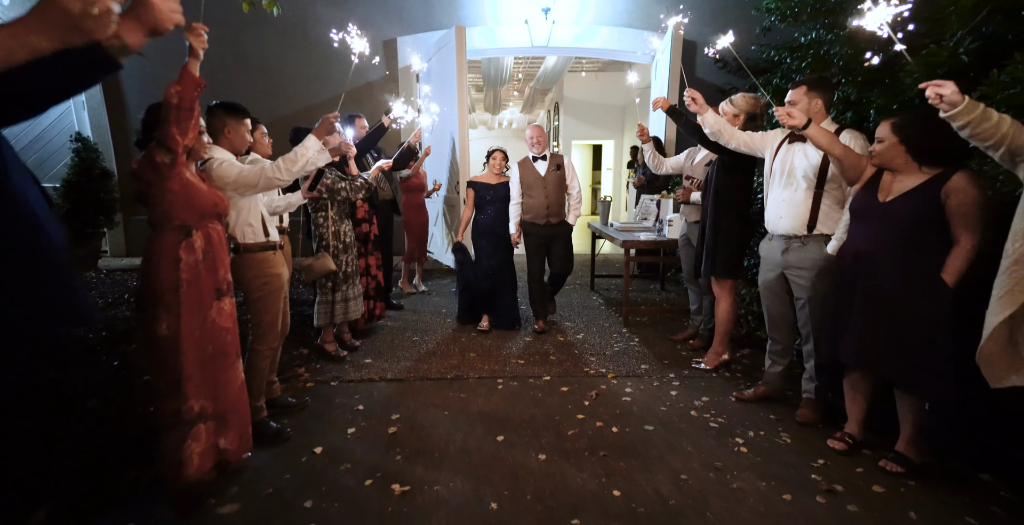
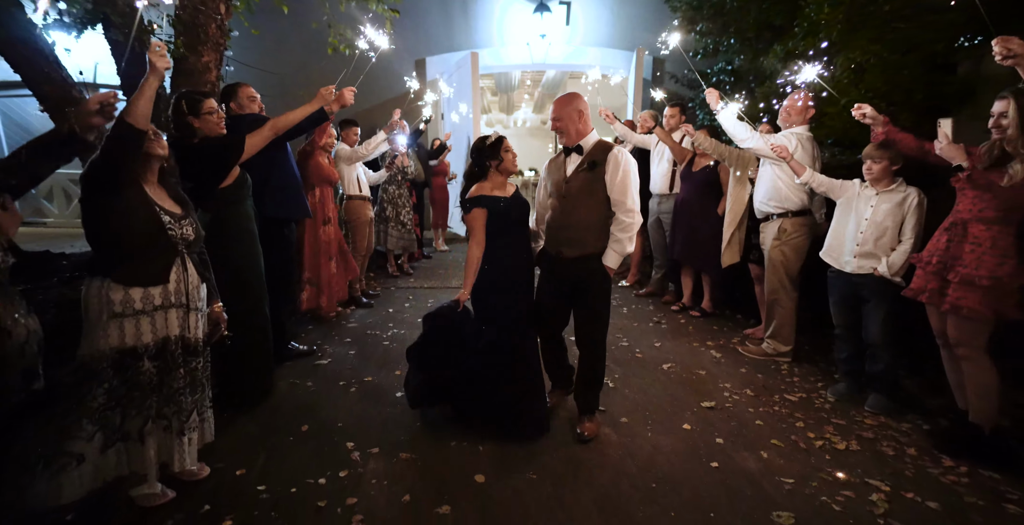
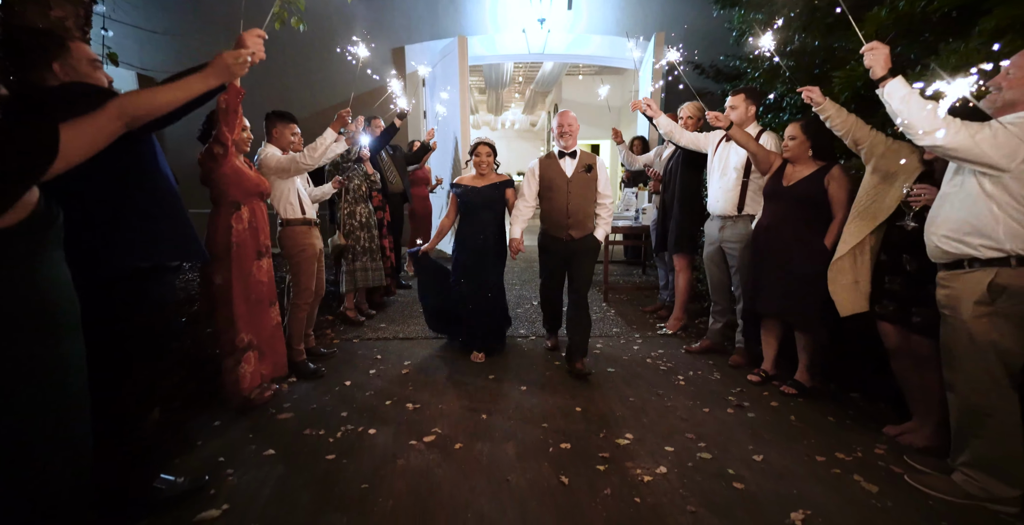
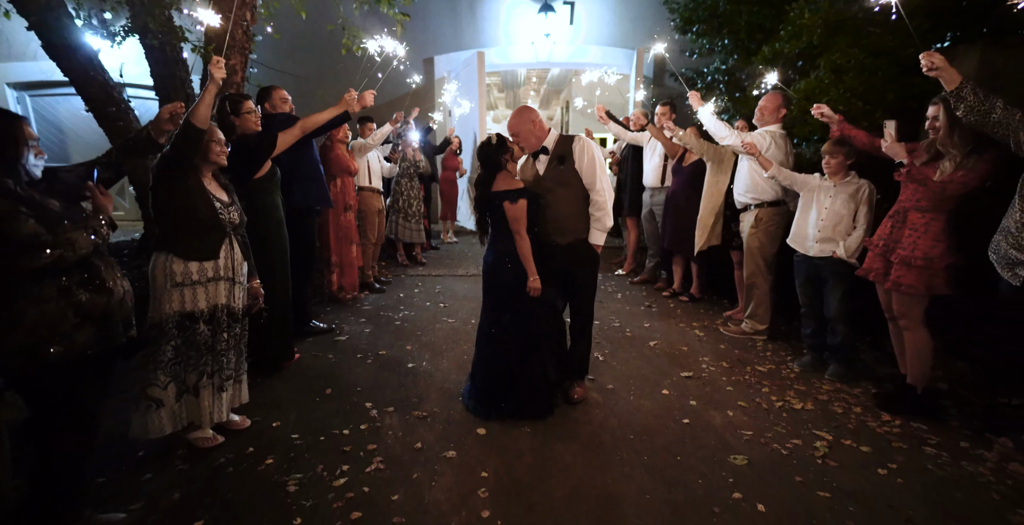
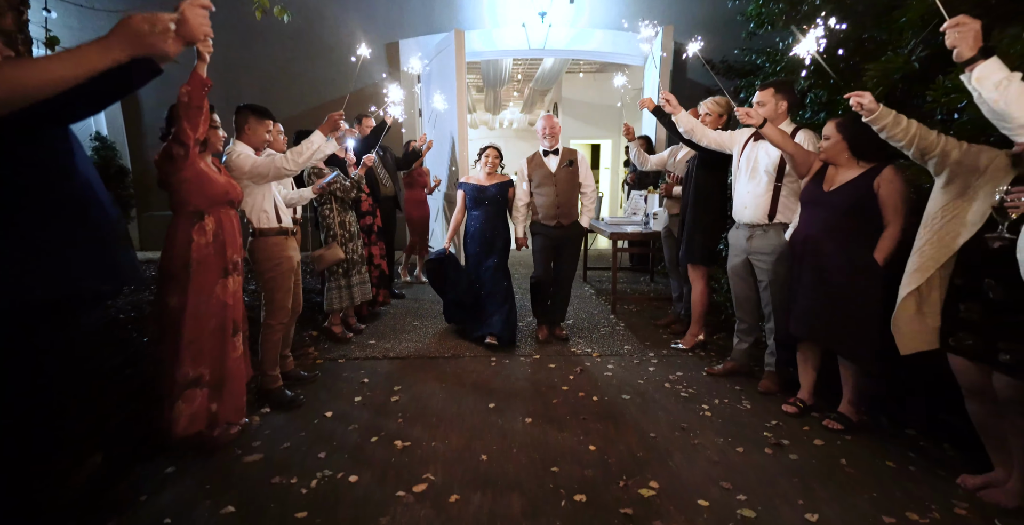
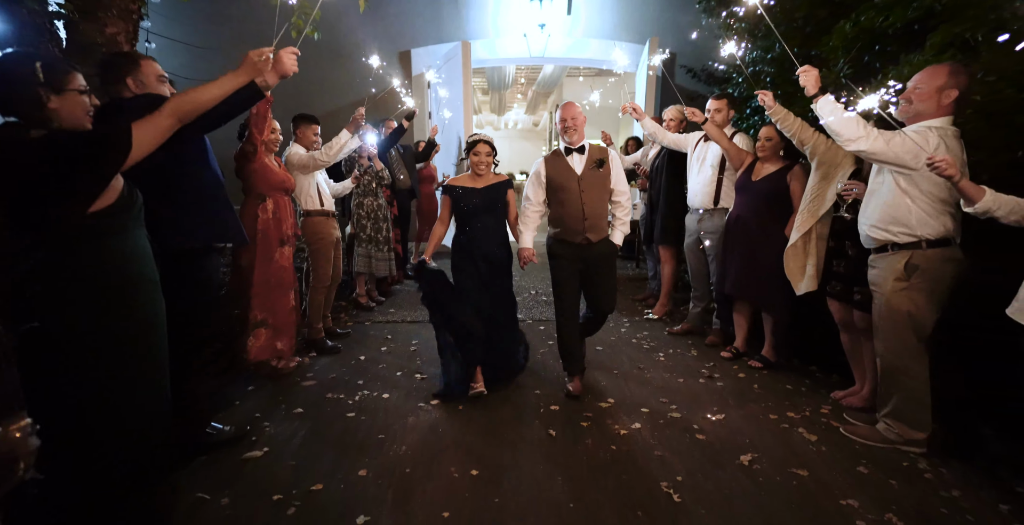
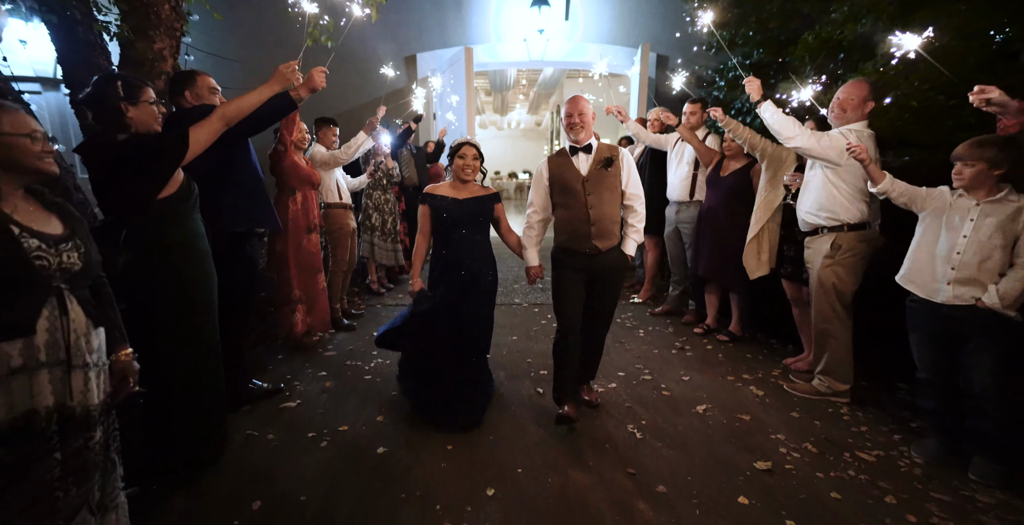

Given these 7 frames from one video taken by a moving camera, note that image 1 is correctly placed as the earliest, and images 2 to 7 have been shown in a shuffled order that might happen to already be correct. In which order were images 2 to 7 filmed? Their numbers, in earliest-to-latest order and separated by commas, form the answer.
5, 3, 6, 7, 2, 4
